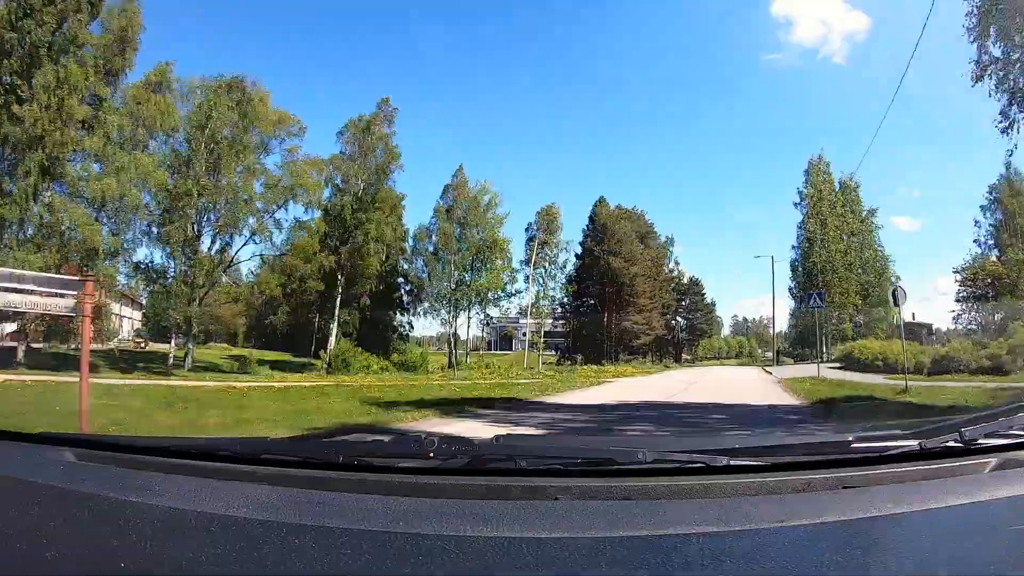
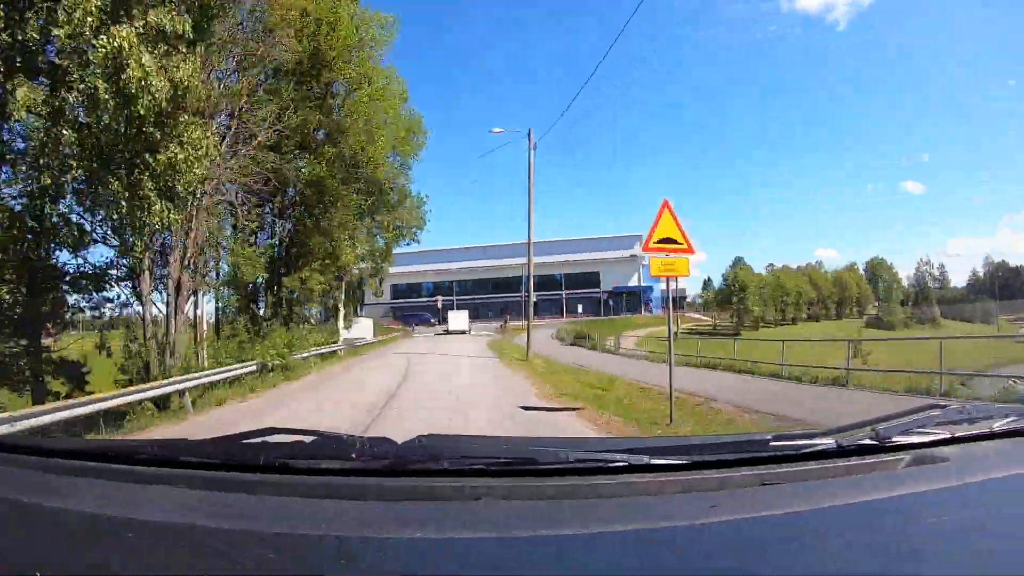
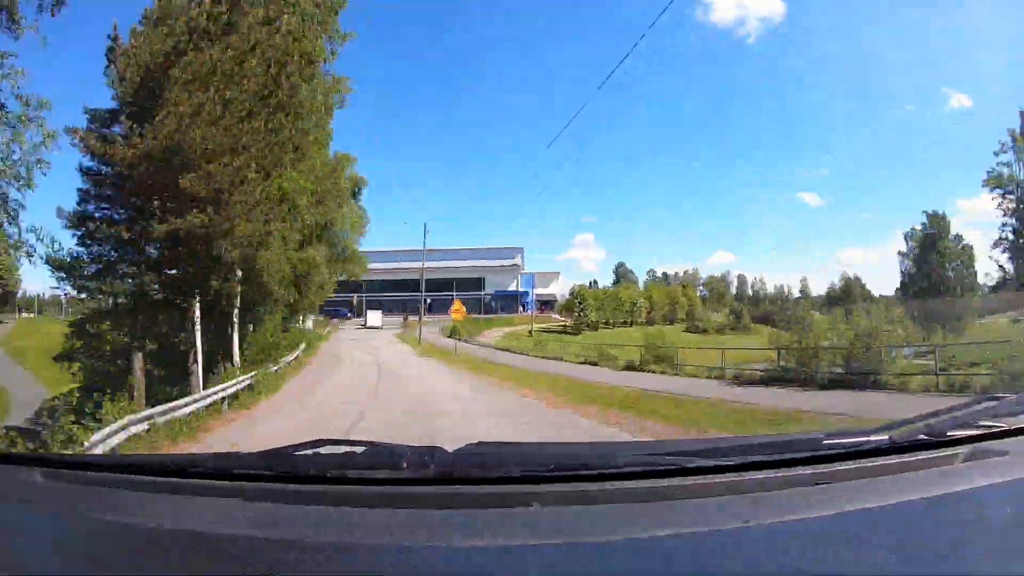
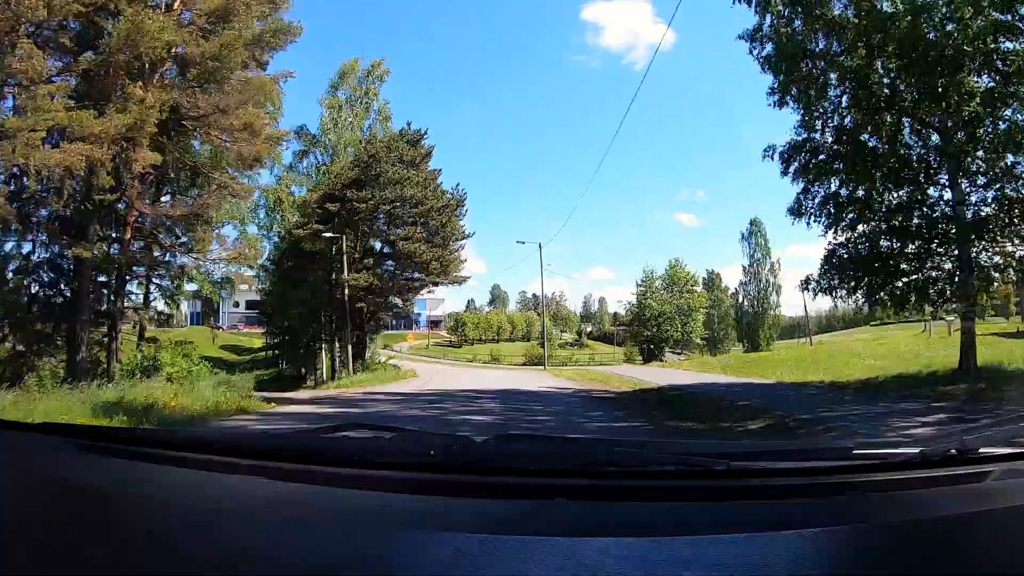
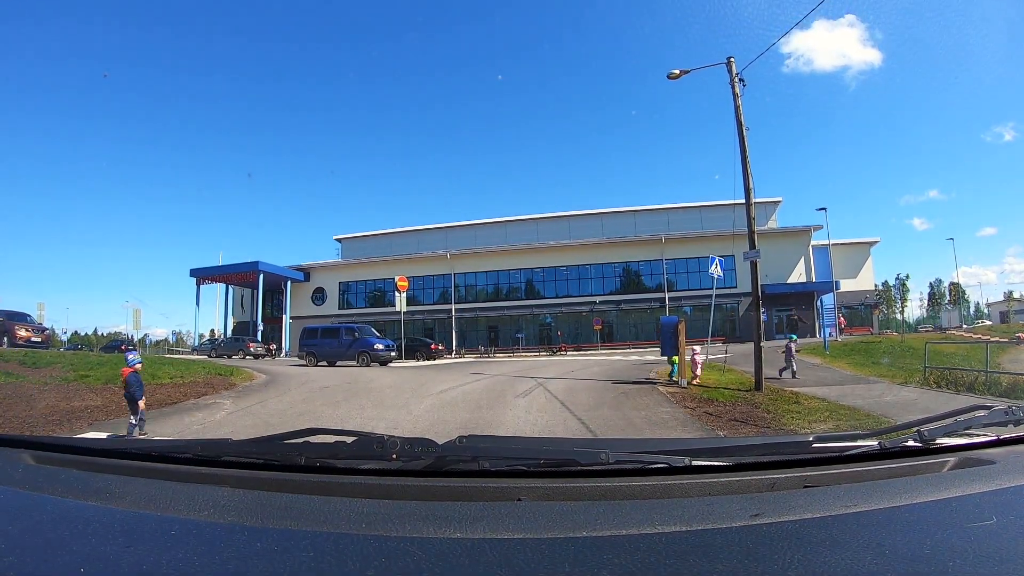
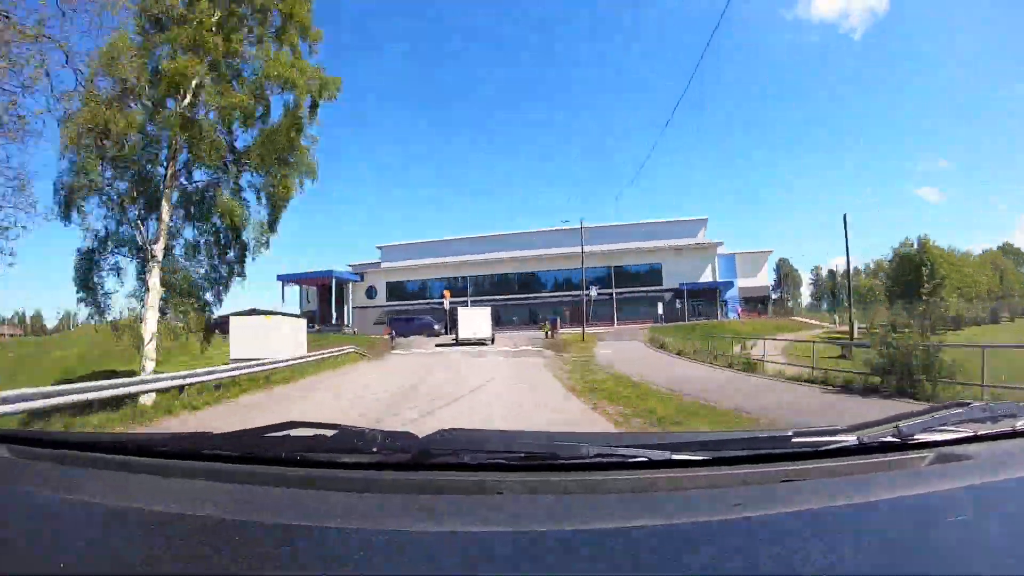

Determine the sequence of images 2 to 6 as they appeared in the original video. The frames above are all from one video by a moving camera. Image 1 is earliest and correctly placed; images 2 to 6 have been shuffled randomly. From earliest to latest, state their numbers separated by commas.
4, 3, 2, 6, 5
